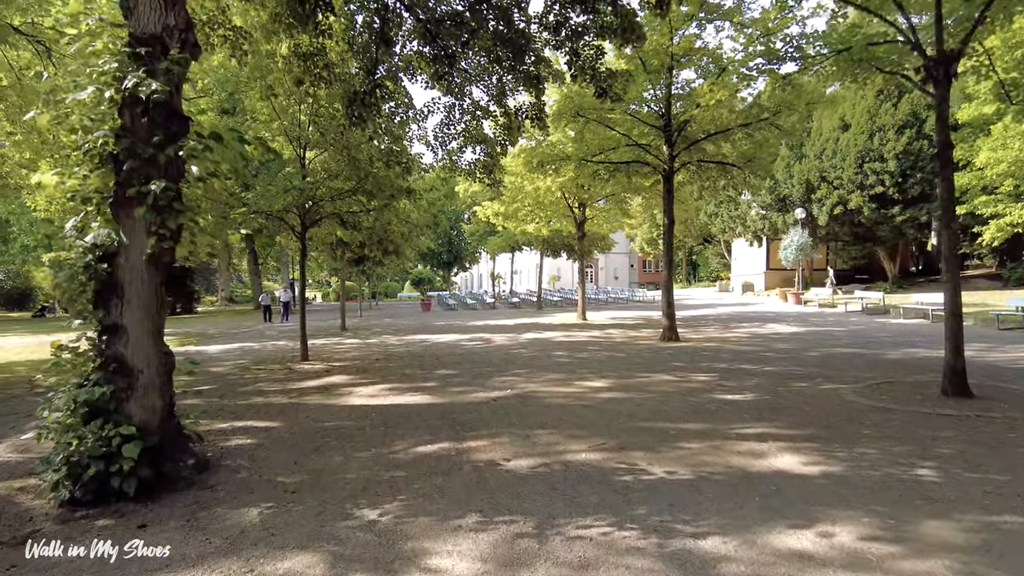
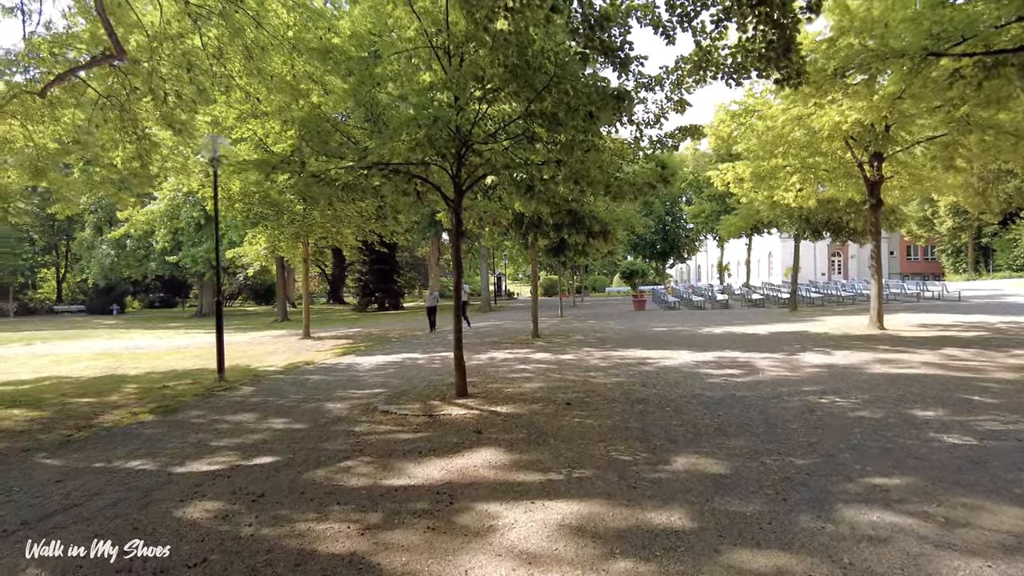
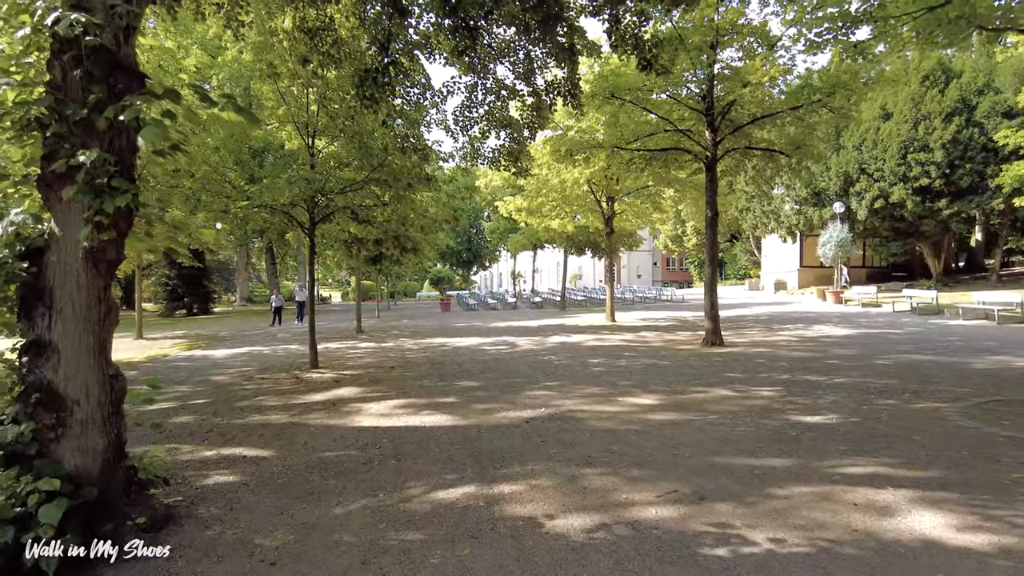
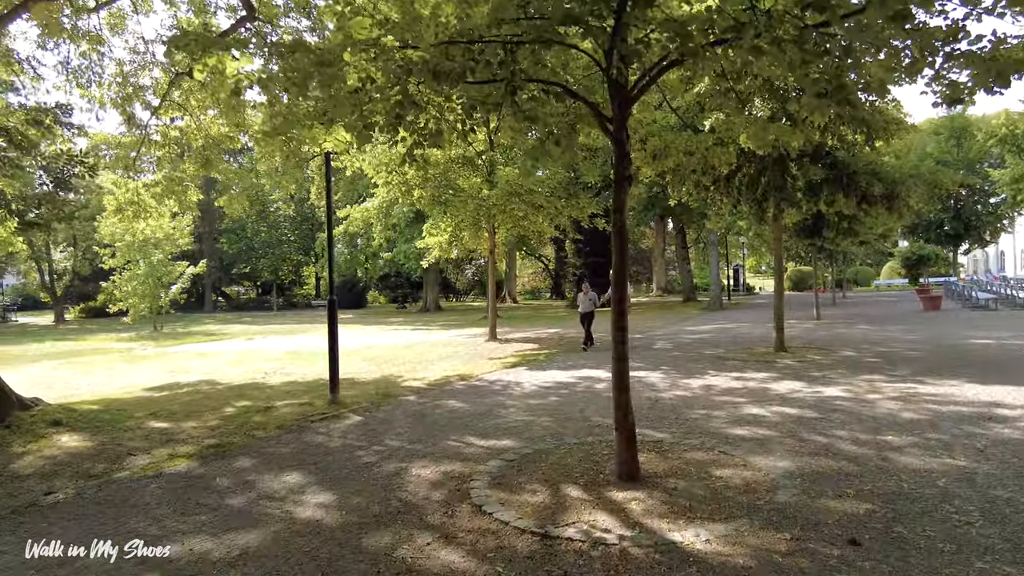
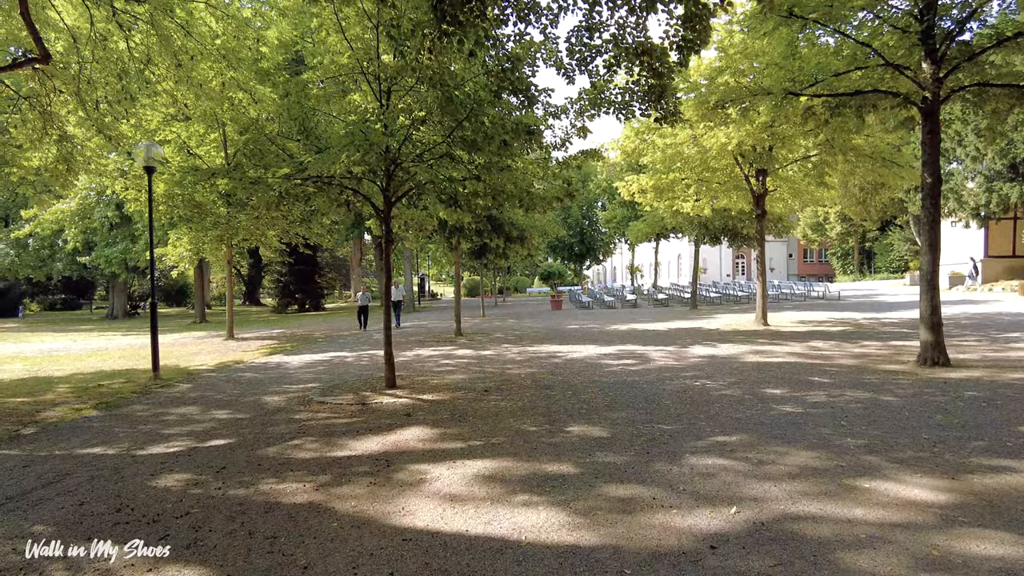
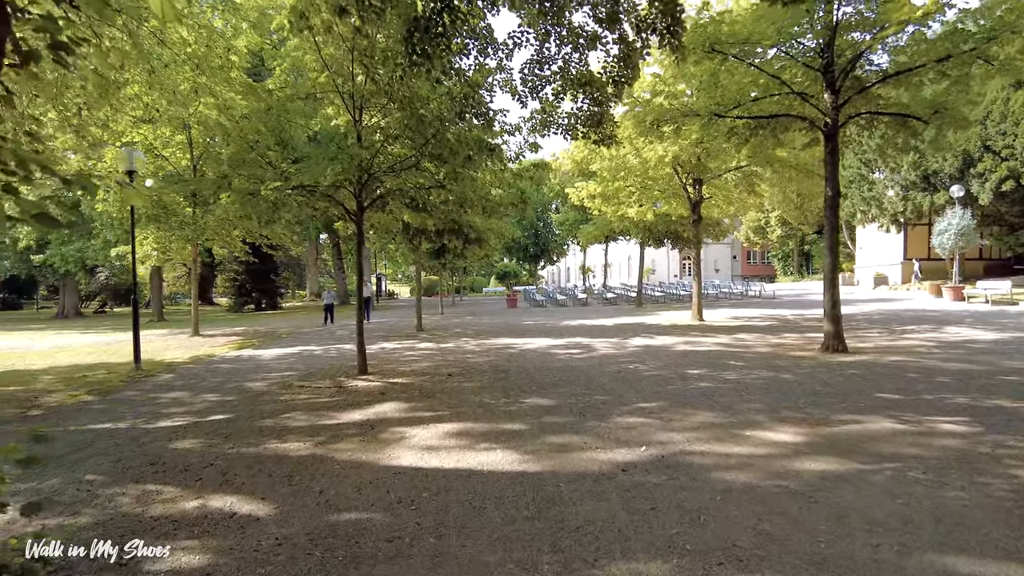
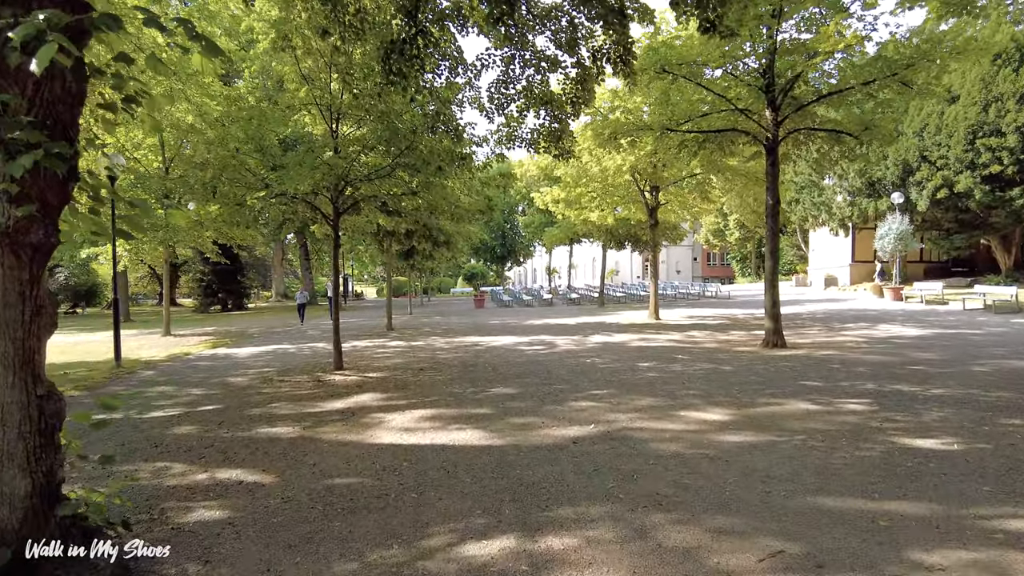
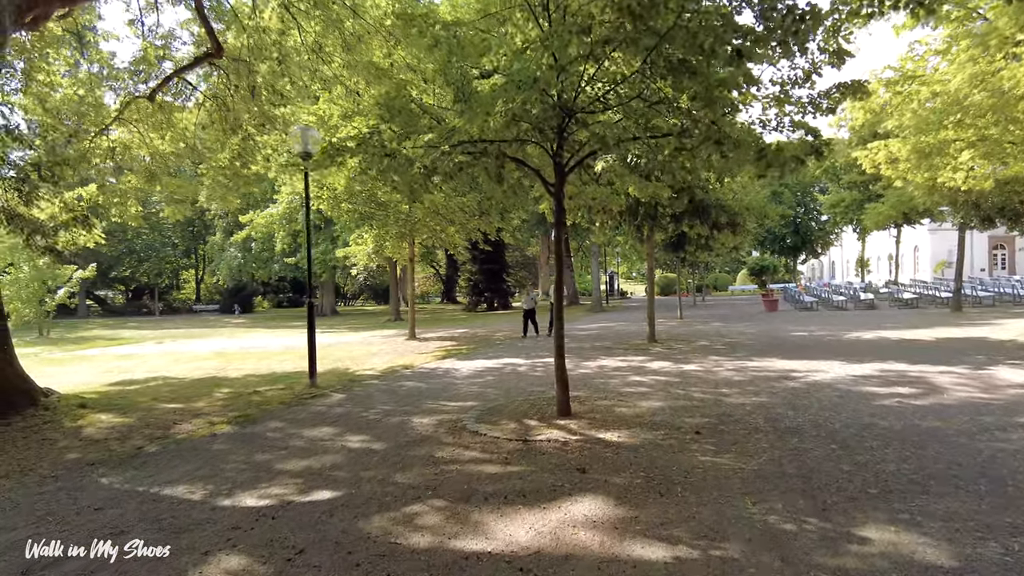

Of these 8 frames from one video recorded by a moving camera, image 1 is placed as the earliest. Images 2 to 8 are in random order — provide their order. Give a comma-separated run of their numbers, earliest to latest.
3, 7, 6, 5, 2, 8, 4
